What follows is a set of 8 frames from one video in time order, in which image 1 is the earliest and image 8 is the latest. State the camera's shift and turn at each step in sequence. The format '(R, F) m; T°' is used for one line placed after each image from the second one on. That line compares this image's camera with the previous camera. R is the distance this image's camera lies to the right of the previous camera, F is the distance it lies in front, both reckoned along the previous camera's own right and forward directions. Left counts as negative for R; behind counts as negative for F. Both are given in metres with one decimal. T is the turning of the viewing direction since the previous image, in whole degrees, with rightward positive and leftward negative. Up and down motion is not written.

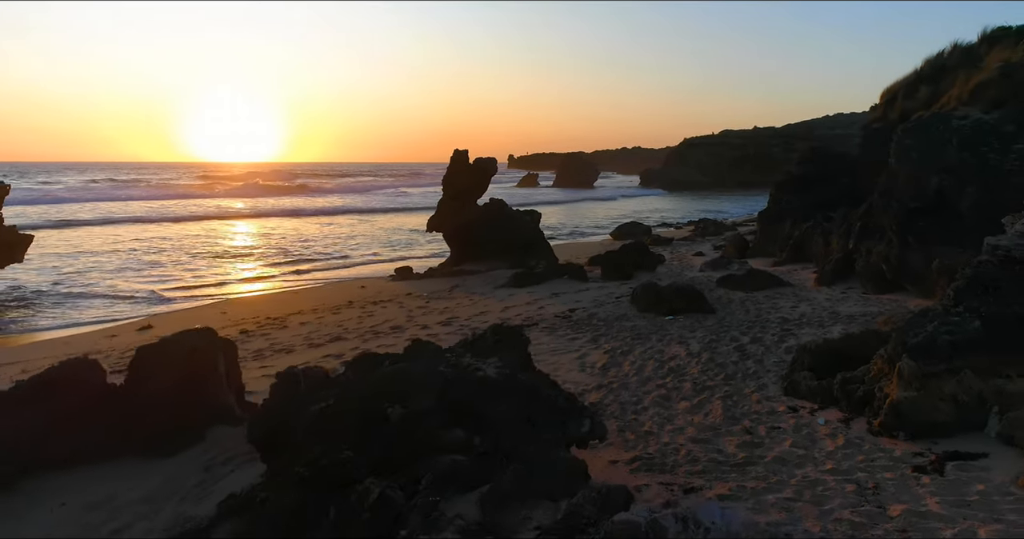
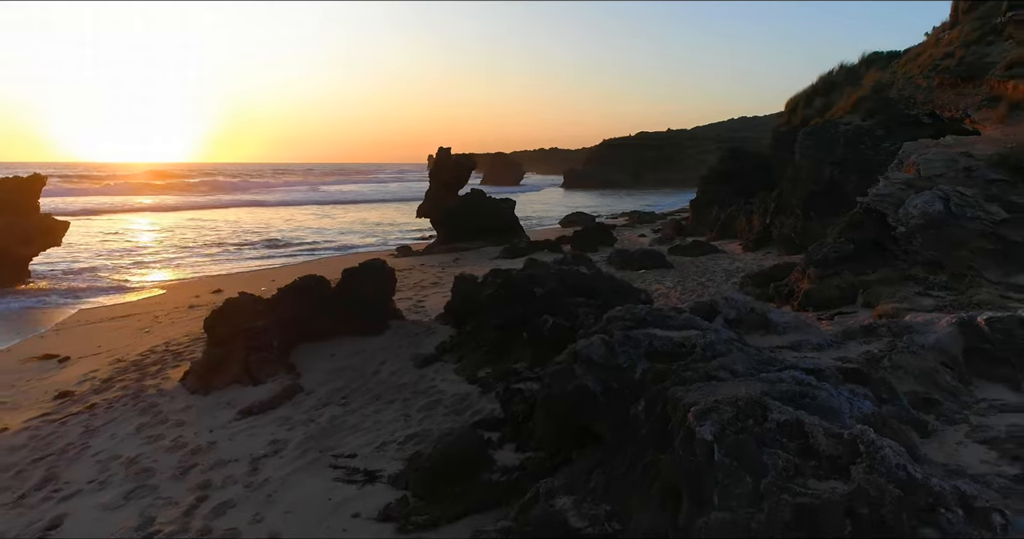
(-1.4, -2.5) m; +6°
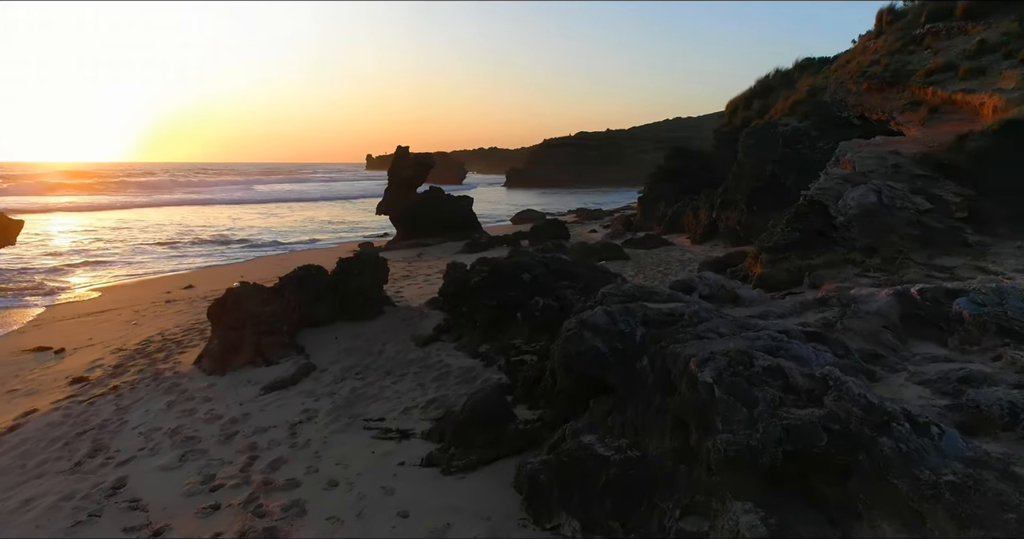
(-0.4, -0.6) m; +5°
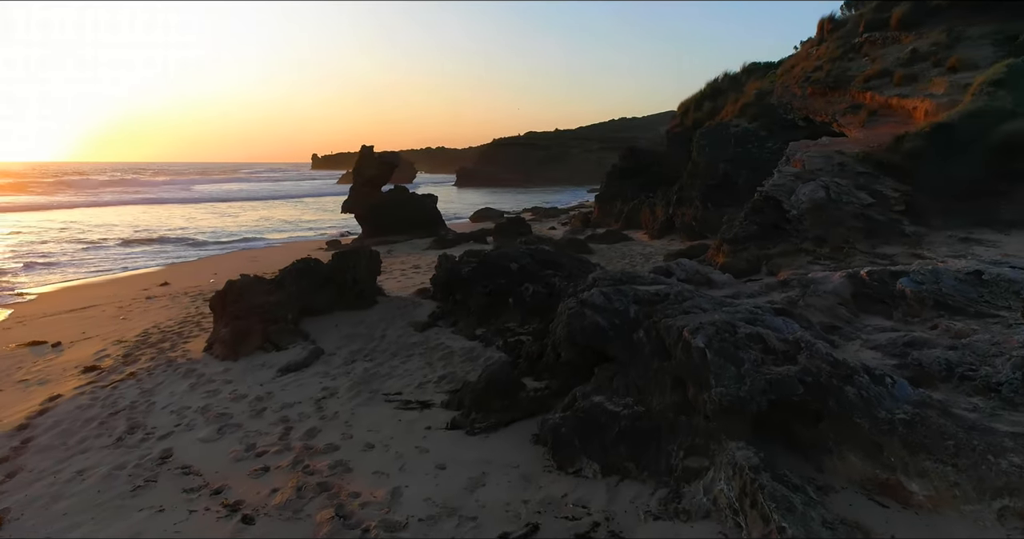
(-0.4, -0.5) m; +4°
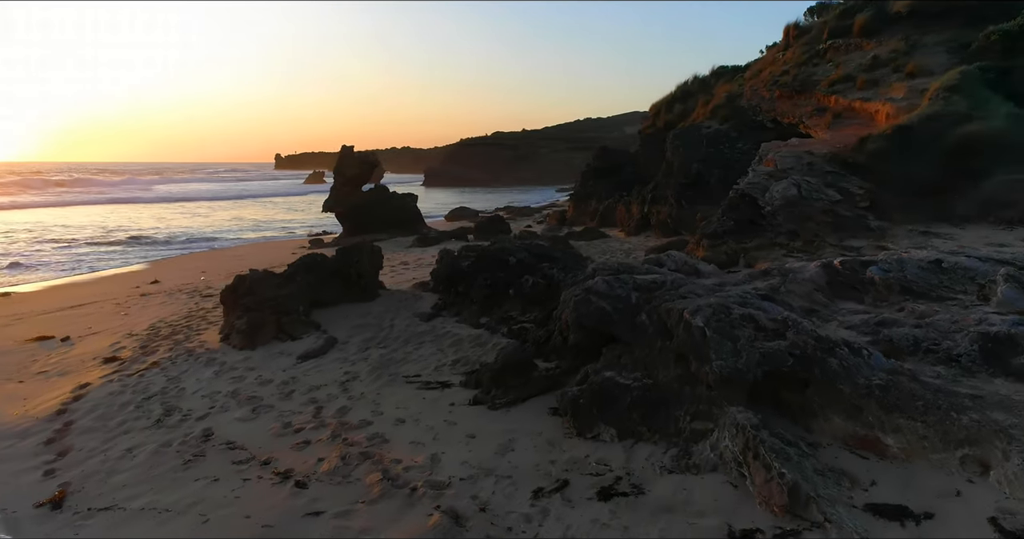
(-0.3, -0.4) m; +3°
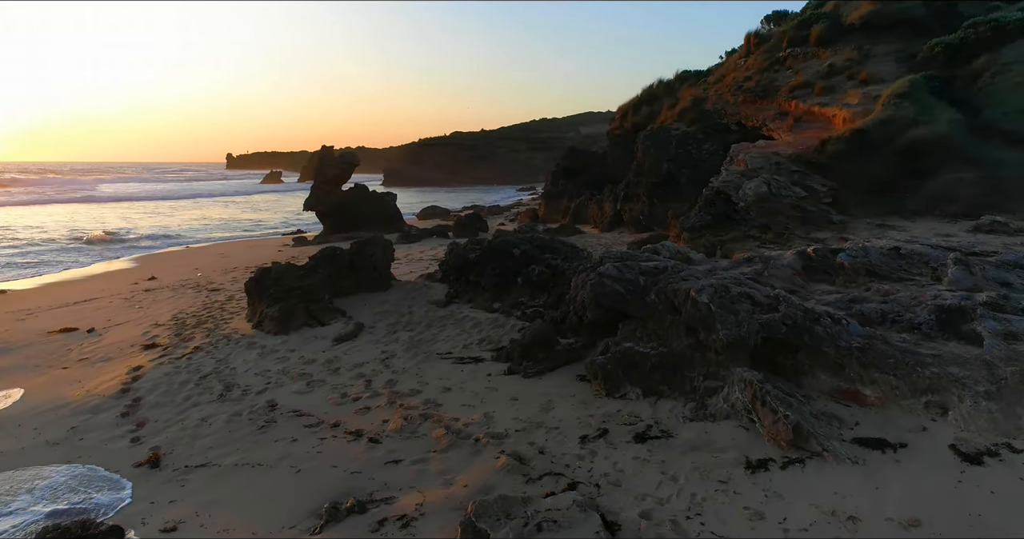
(-0.6, -0.7) m; +3°
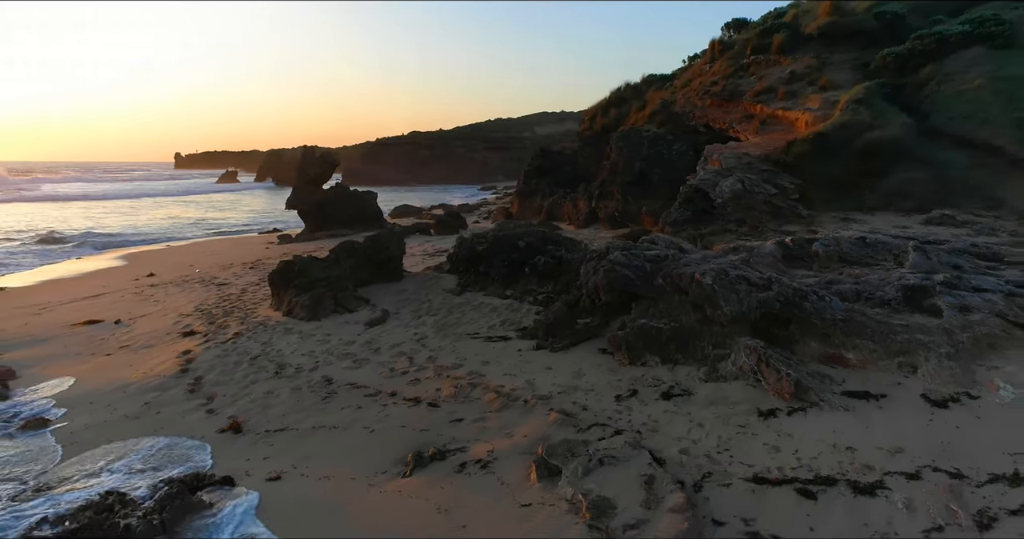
(-0.6, -0.7) m; +4°
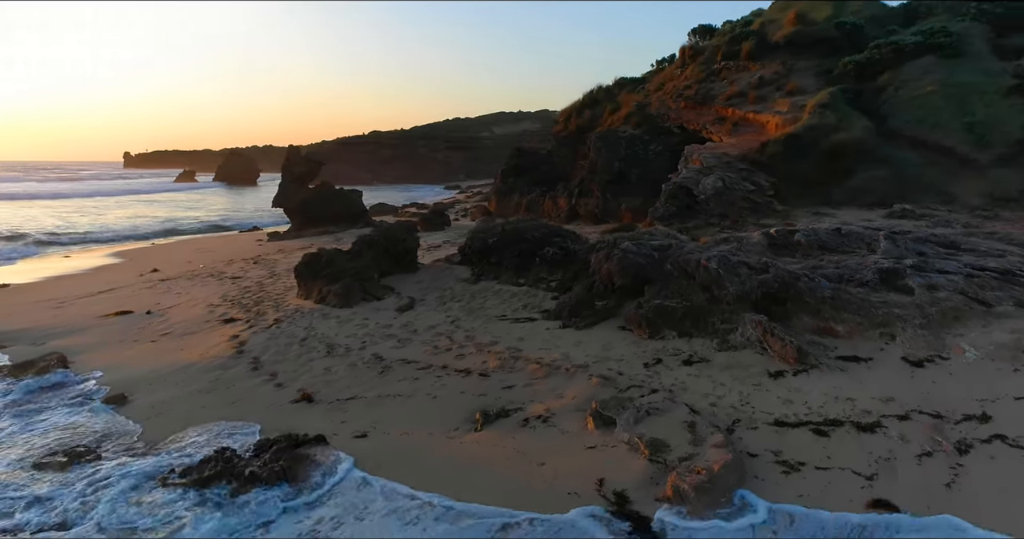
(-0.7, -0.7) m; +3°
